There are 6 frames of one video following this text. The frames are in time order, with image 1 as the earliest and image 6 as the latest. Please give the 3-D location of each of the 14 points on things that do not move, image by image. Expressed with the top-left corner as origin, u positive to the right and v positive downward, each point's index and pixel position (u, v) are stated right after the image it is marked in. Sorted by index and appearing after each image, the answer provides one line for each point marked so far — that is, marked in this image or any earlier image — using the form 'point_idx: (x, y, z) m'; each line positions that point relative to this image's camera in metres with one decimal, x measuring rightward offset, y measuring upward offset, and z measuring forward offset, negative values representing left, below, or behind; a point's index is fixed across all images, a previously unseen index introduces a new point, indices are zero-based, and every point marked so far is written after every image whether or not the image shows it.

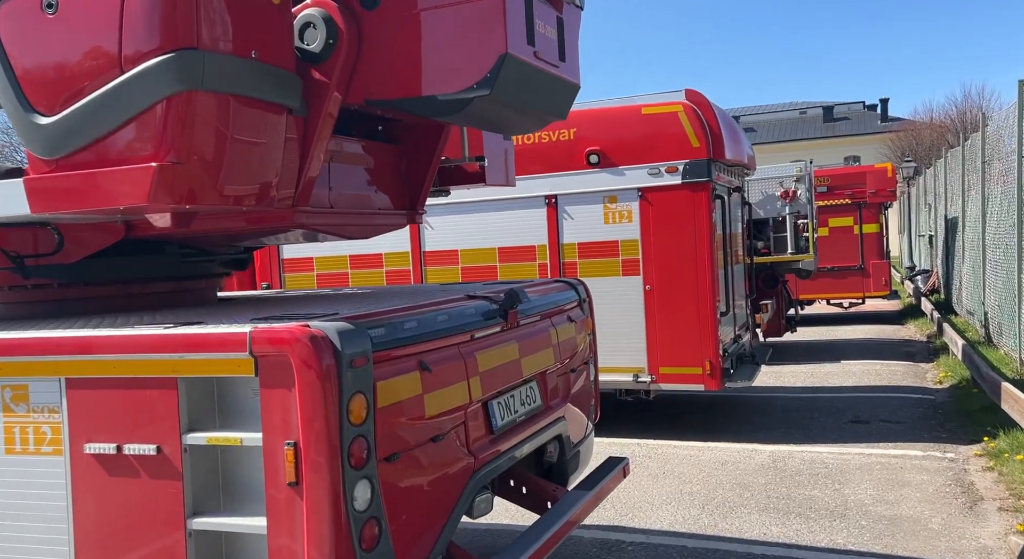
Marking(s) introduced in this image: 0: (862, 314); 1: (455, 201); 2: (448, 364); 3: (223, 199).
0: (+6.4, -0.6, +17.4) m
1: (-0.5, +0.7, +8.3) m
2: (-0.2, -0.3, +3.1) m
3: (-0.9, +0.3, +3.1) m
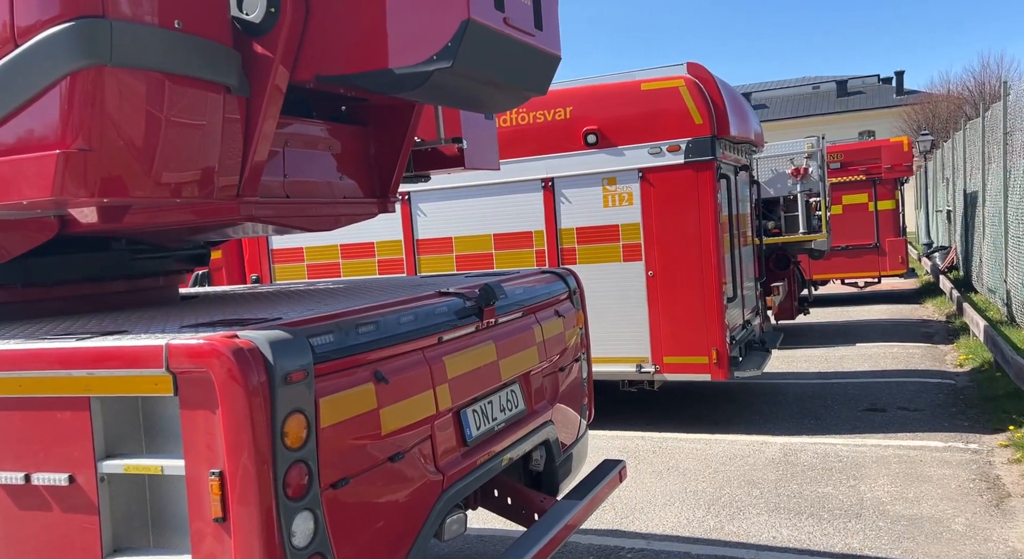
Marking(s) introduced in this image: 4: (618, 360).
0: (+6.5, -0.2, +17.0) m
1: (-0.5, +0.8, +8.0) m
2: (-0.3, -0.3, +2.8) m
3: (-1.0, +0.3, +2.8) m
4: (+0.9, -0.7, +7.6) m
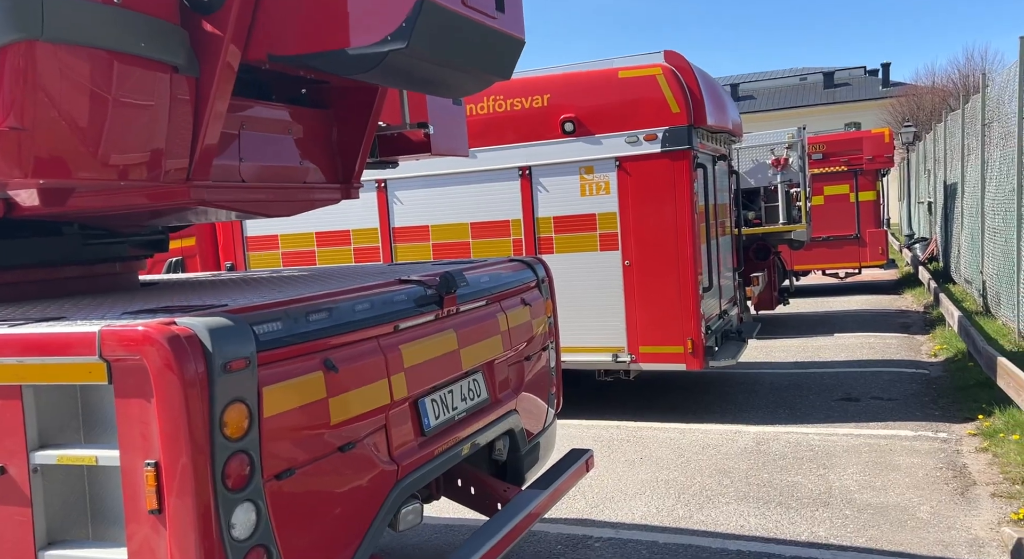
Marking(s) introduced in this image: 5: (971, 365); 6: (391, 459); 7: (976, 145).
0: (+6.2, -0.1, +17.1) m
1: (-0.7, +0.9, +7.9) m
2: (-0.4, -0.2, +2.8) m
3: (-1.2, +0.3, +2.7) m
4: (+0.7, -0.6, +7.6) m
5: (+4.0, -0.7, +8.4) m
6: (-0.4, -0.5, +2.9) m
7: (+5.8, +1.7, +11.9) m
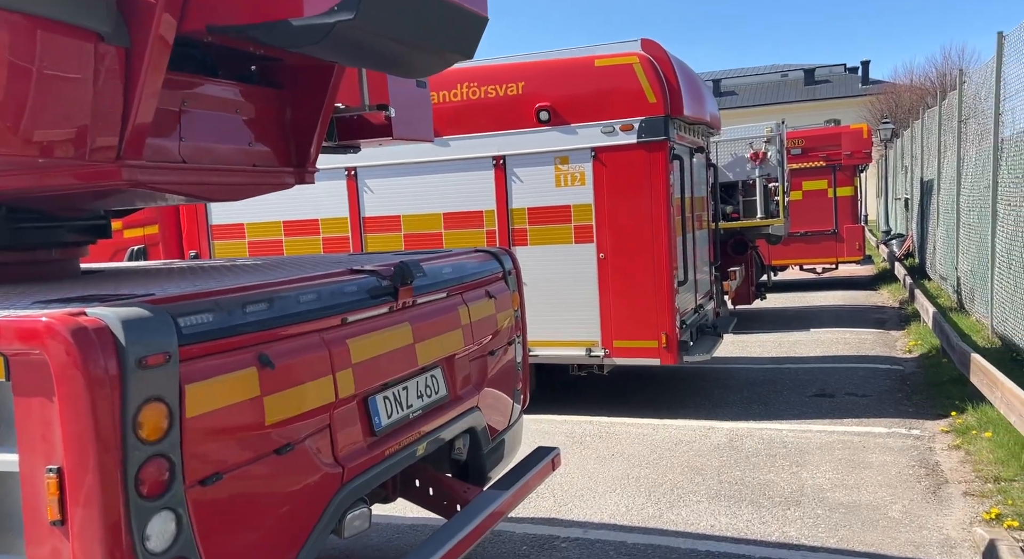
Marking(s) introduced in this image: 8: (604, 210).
0: (+5.8, 0.0, +17.0) m
1: (-1.0, +1.0, +7.7) m
2: (-0.6, -0.2, +2.6) m
3: (-1.3, +0.4, +2.5) m
4: (+0.4, -0.5, +7.5) m
5: (+3.8, -0.7, +8.3) m
6: (-0.5, -0.5, +2.7) m
7: (+5.5, +1.7, +11.9) m
8: (+0.7, +0.5, +7.2) m
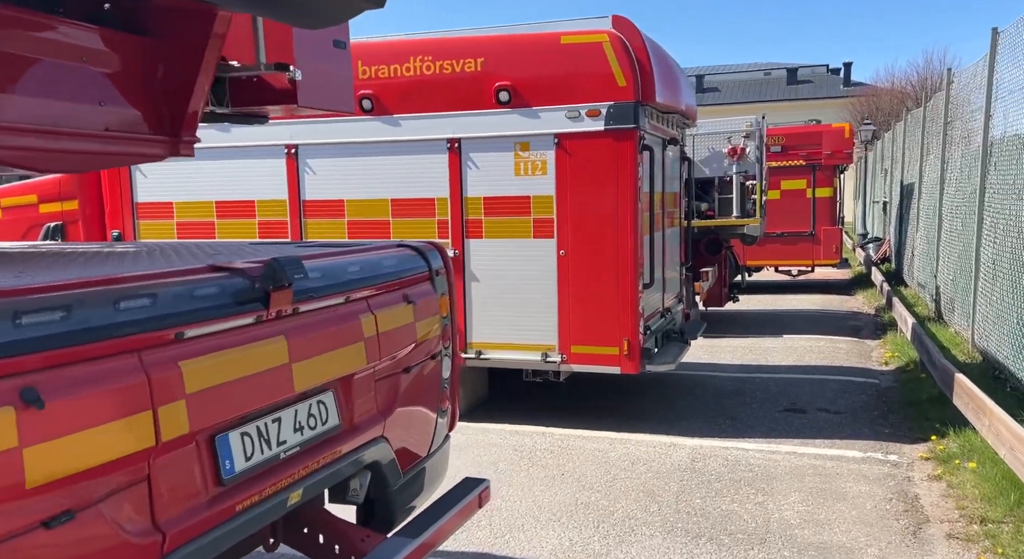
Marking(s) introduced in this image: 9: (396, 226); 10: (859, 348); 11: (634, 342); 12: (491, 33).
0: (+5.2, 0.0, +16.5) m
1: (-1.3, +1.0, +7.1) m
2: (-0.8, -0.2, +1.9) m
3: (-1.5, +0.4, +1.9) m
4: (+0.1, -0.5, +6.8) m
5: (+3.4, -0.8, +7.8) m
6: (-0.8, -0.5, +2.0) m
7: (+5.1, +1.6, +11.3) m
8: (+0.4, +0.5, +6.6) m
9: (-0.9, +0.4, +7.0) m
10: (+3.7, -0.7, +10.1) m
11: (+0.8, -0.4, +6.6) m
12: (-0.2, +1.8, +6.8) m
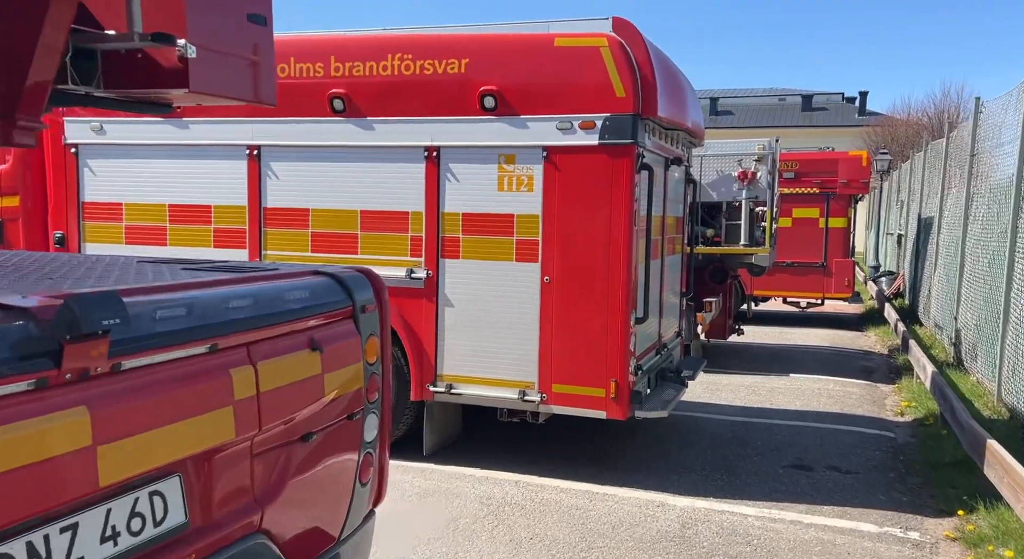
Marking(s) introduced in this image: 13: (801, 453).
0: (+5.1, -0.6, +15.7) m
1: (-1.4, +0.9, +6.3) m
2: (-1.0, -0.3, +1.2) m
3: (-1.7, +0.3, +1.1) m
4: (-0.1, -0.7, +6.1) m
5: (+3.2, -1.2, +7.0) m
6: (-1.0, -0.6, +1.3) m
7: (+5.0, +1.1, +10.6) m
8: (+0.2, +0.3, +5.9) m
9: (-1.0, +0.3, +6.3) m
10: (+3.5, -1.1, +9.3) m
11: (+0.7, -0.6, +5.8) m
12: (-0.2, +1.6, +6.0) m
13: (+2.1, -1.3, +6.9) m
